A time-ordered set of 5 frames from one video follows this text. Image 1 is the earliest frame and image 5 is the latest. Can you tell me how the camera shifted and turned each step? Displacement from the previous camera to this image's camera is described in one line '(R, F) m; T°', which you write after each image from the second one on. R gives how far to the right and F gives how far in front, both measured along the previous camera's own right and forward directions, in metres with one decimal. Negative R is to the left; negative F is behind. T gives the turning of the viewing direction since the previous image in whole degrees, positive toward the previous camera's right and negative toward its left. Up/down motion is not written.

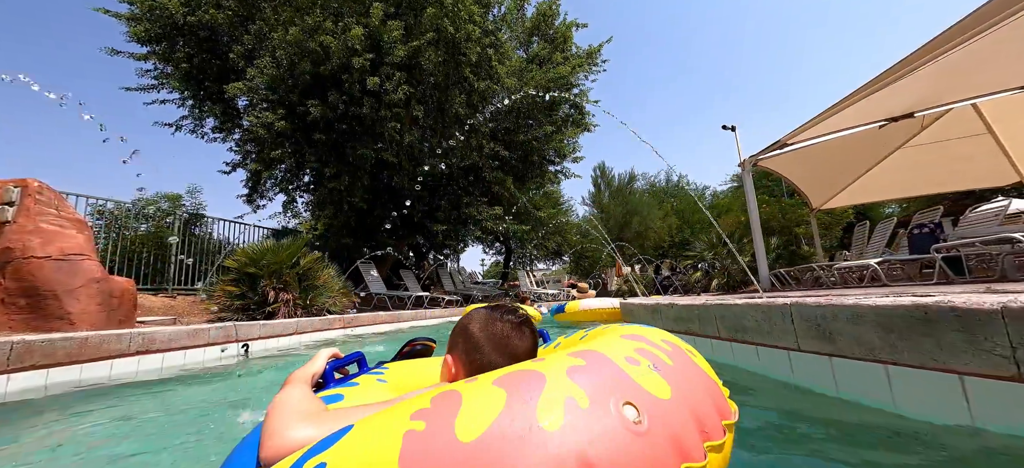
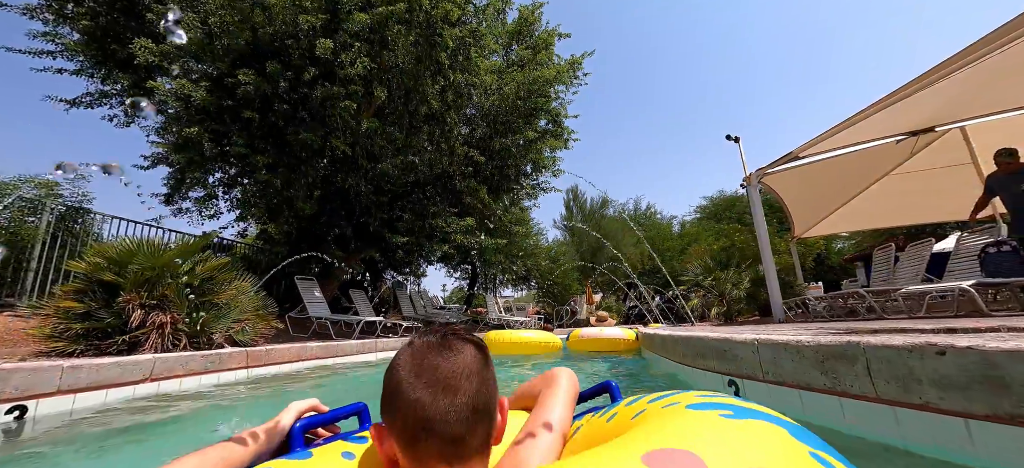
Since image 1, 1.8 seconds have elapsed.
(-0.3, +1.5) m; +5°
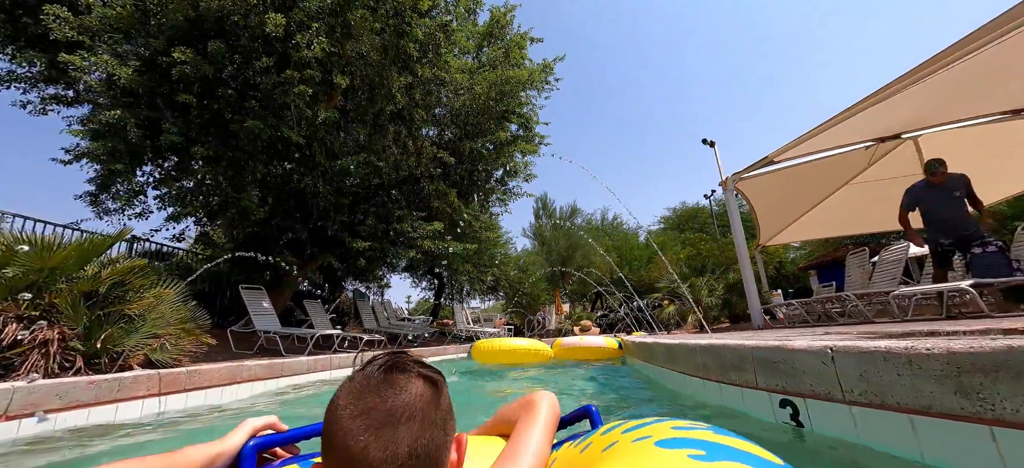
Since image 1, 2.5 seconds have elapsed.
(-0.1, +0.5) m; +5°
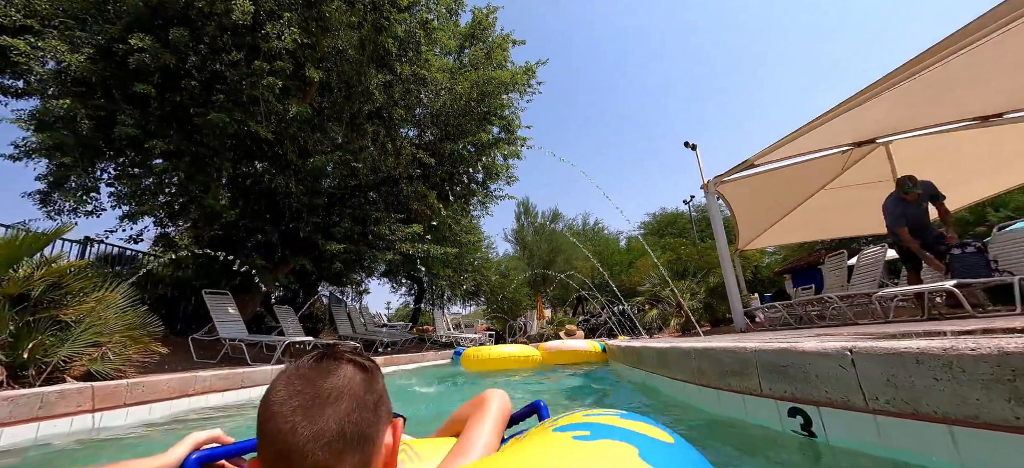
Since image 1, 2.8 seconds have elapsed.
(0.0, +0.2) m; +3°
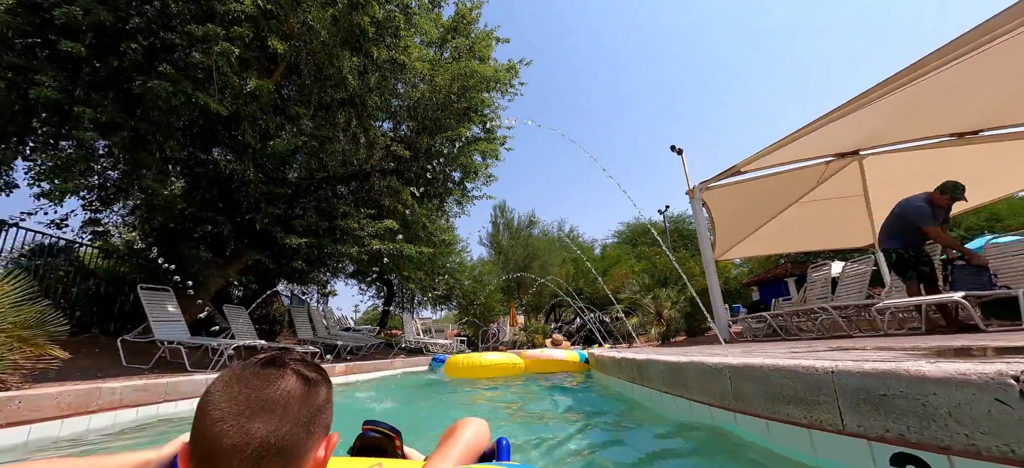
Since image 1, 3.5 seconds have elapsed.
(-0.1, +0.5) m; +4°
